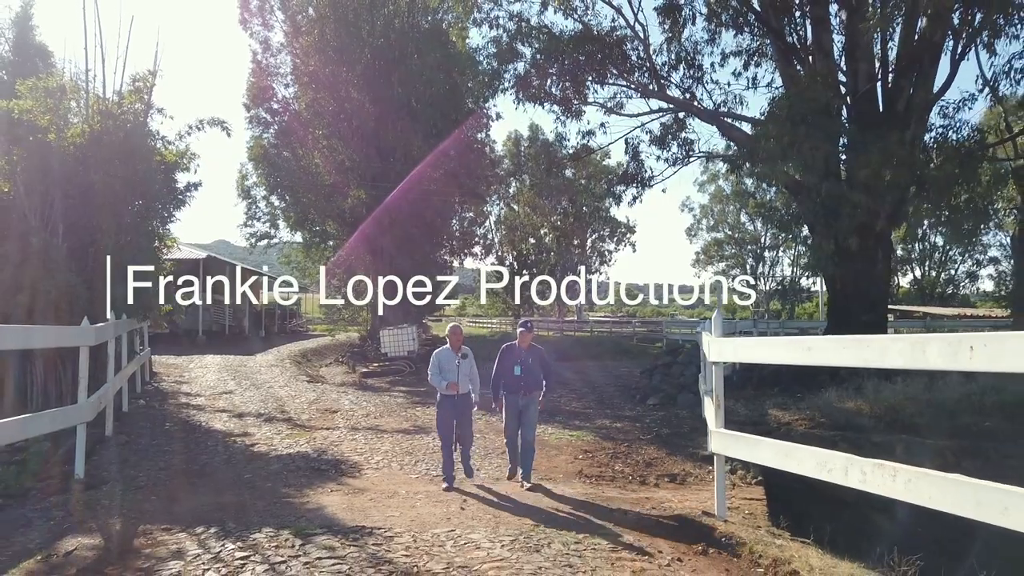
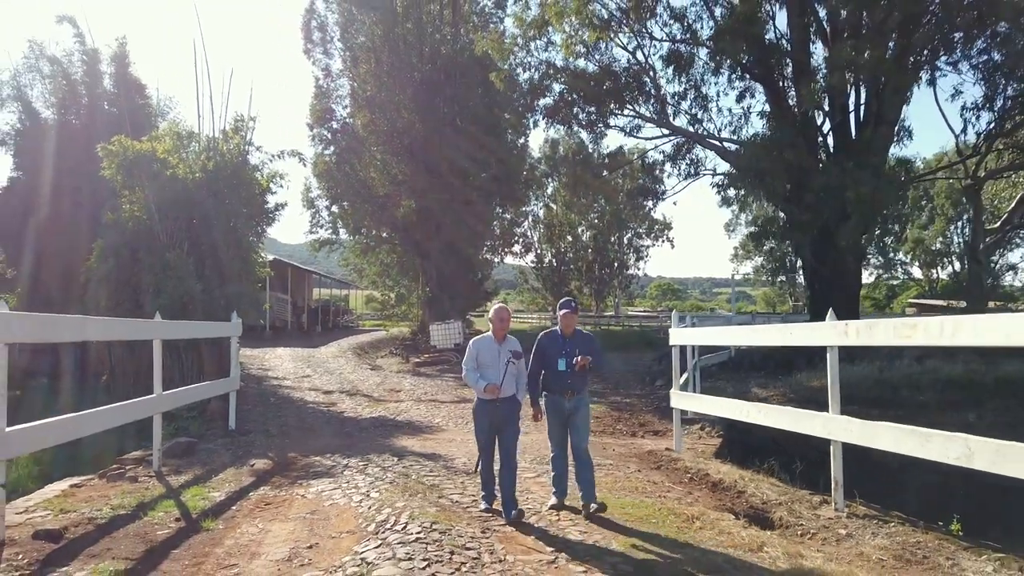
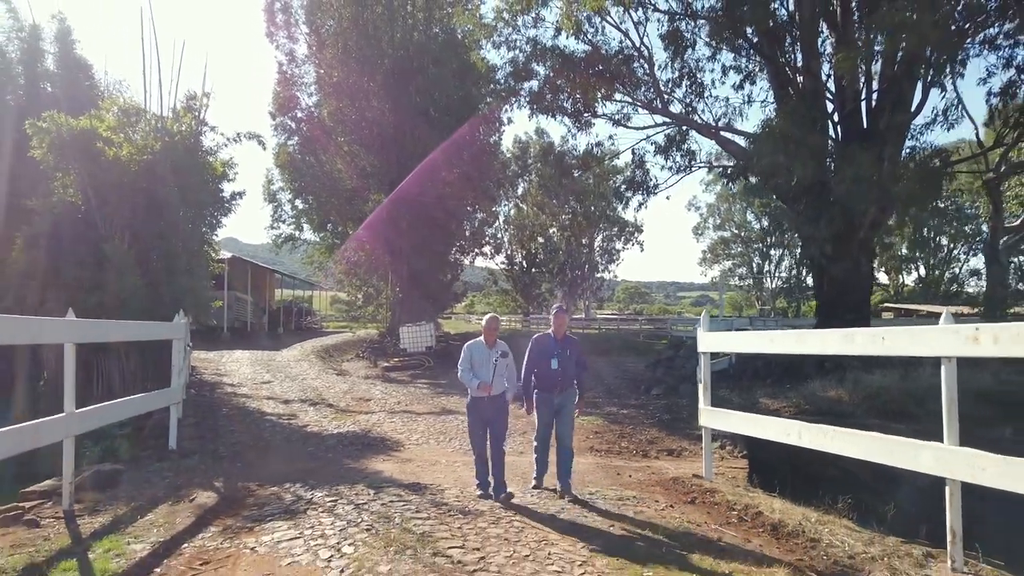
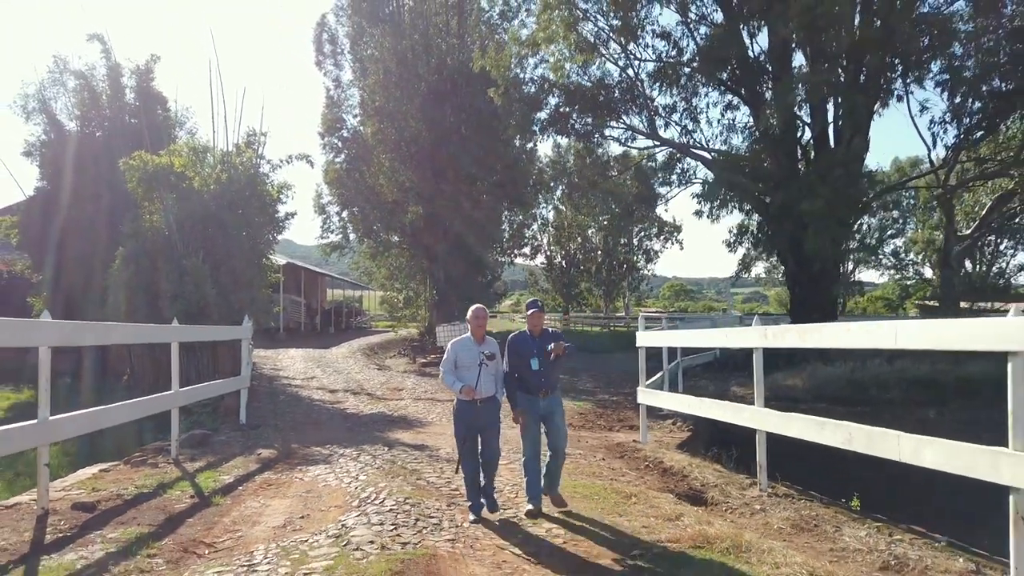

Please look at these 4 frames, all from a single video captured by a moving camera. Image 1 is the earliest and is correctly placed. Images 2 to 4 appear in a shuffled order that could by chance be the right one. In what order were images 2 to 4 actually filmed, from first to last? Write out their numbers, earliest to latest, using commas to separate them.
3, 2, 4
